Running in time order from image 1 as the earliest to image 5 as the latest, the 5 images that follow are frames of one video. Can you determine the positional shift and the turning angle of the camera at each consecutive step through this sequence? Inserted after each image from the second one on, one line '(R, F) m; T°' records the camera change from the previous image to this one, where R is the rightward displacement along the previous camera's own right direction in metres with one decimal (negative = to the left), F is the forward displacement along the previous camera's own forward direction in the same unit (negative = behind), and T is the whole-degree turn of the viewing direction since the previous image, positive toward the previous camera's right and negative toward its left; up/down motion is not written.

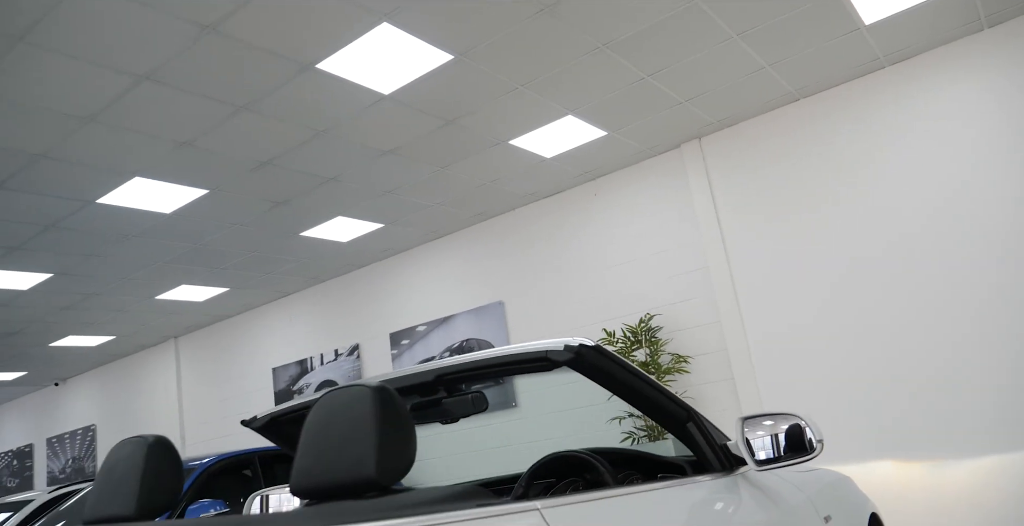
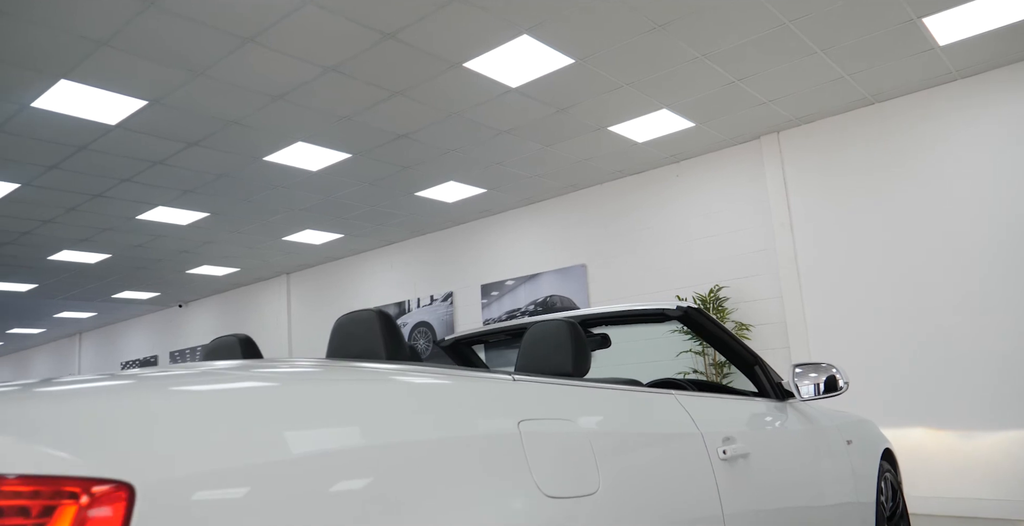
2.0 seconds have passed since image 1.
(-0.3, -1.0) m; -4°
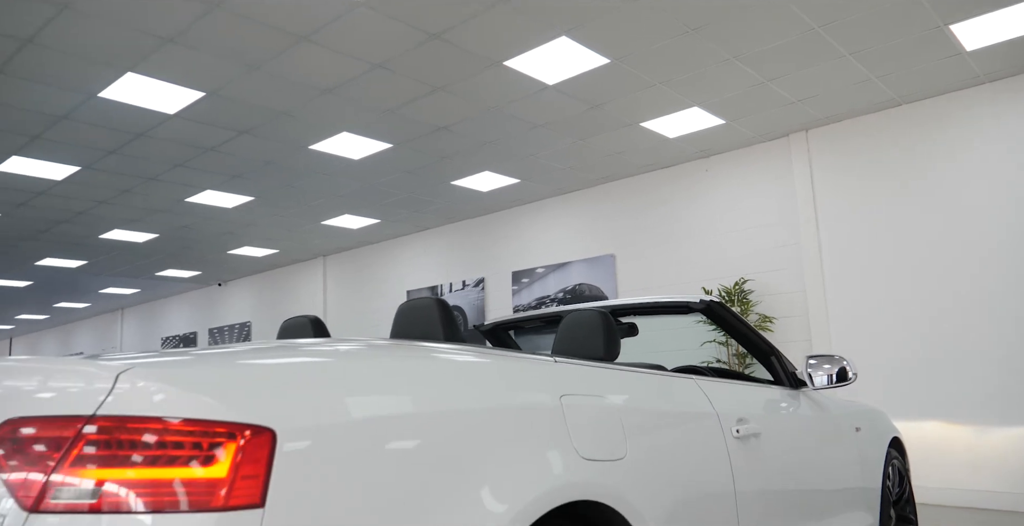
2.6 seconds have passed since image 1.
(0.0, -0.3) m; -2°
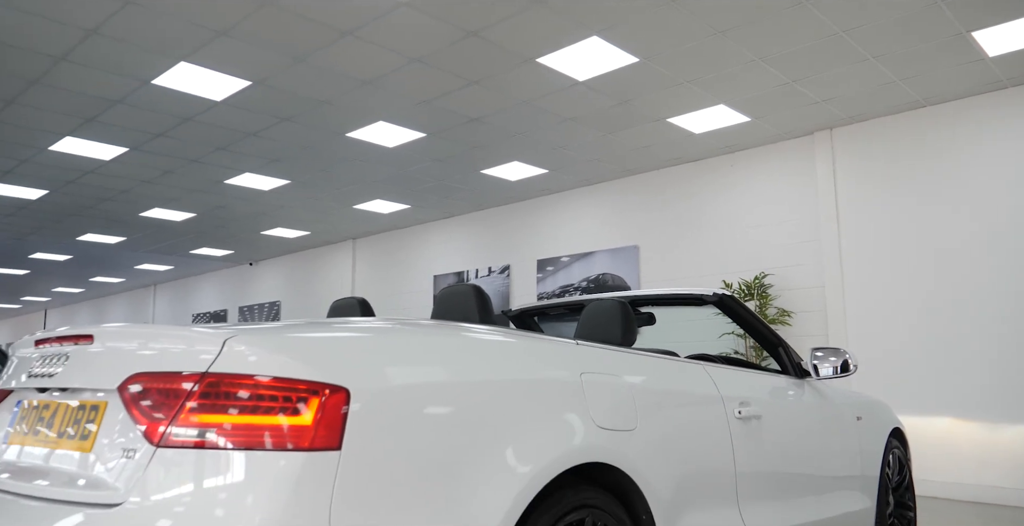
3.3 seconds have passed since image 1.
(0.0, -0.3) m; -2°
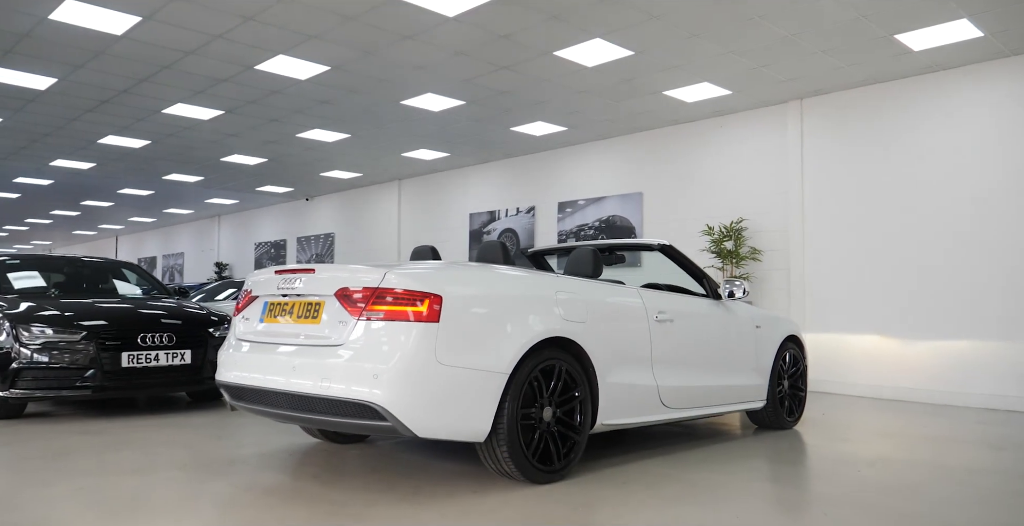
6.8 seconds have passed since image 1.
(+0.1, -1.8) m; -2°
